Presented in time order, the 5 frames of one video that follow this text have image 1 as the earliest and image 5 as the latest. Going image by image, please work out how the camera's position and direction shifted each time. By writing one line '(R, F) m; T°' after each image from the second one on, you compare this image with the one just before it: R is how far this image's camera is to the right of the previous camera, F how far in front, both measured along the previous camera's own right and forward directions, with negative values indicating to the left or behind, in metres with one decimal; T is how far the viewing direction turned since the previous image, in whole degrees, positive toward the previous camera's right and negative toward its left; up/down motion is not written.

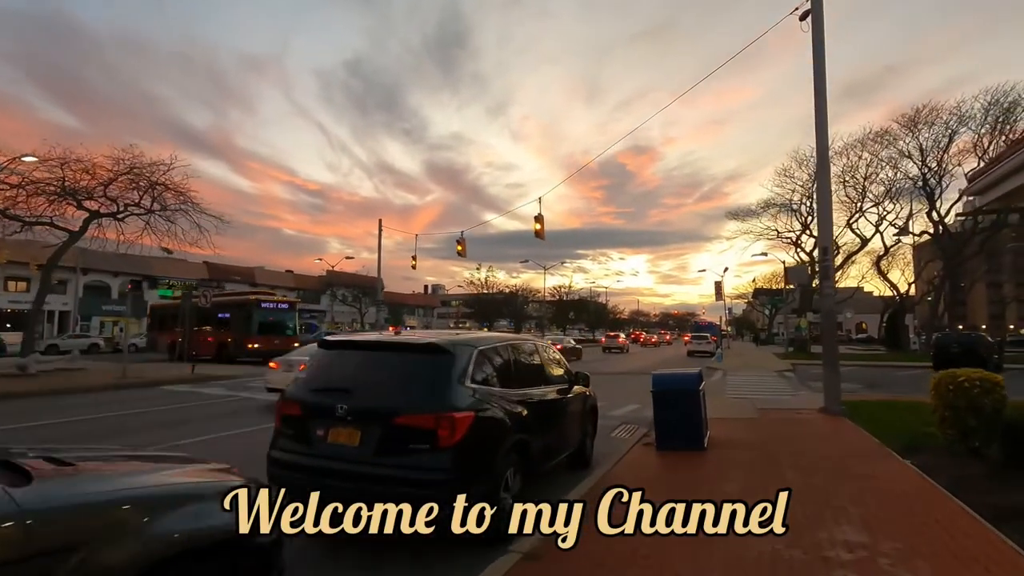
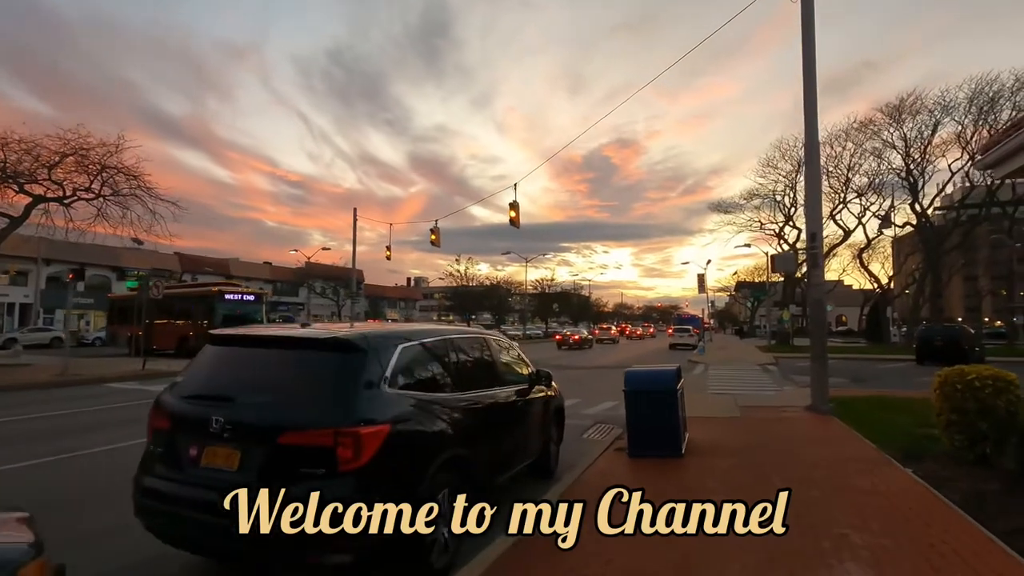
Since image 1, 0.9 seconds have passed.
(+0.5, +1.3) m; +2°
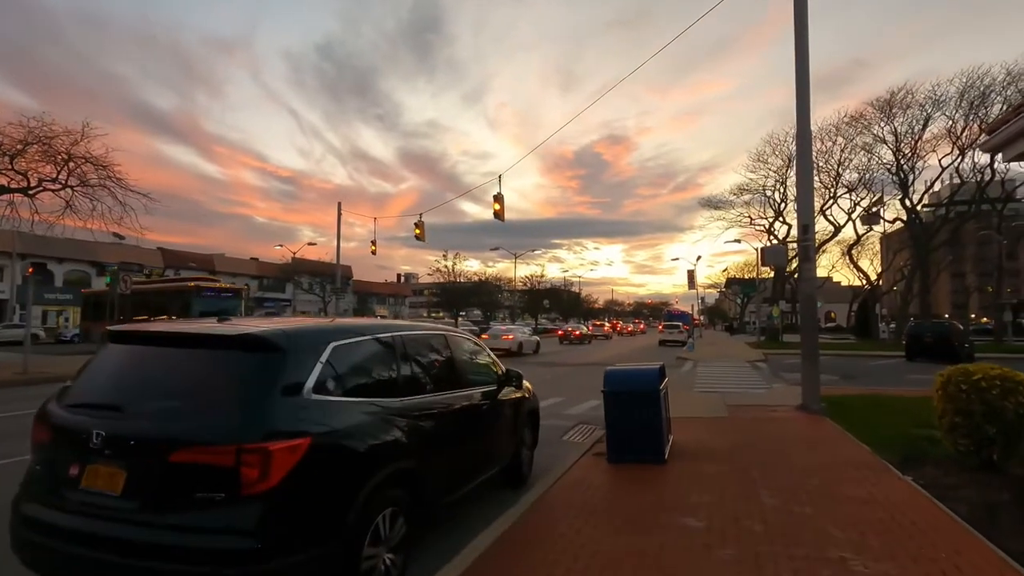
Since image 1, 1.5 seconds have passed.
(+0.4, +0.8) m; +1°
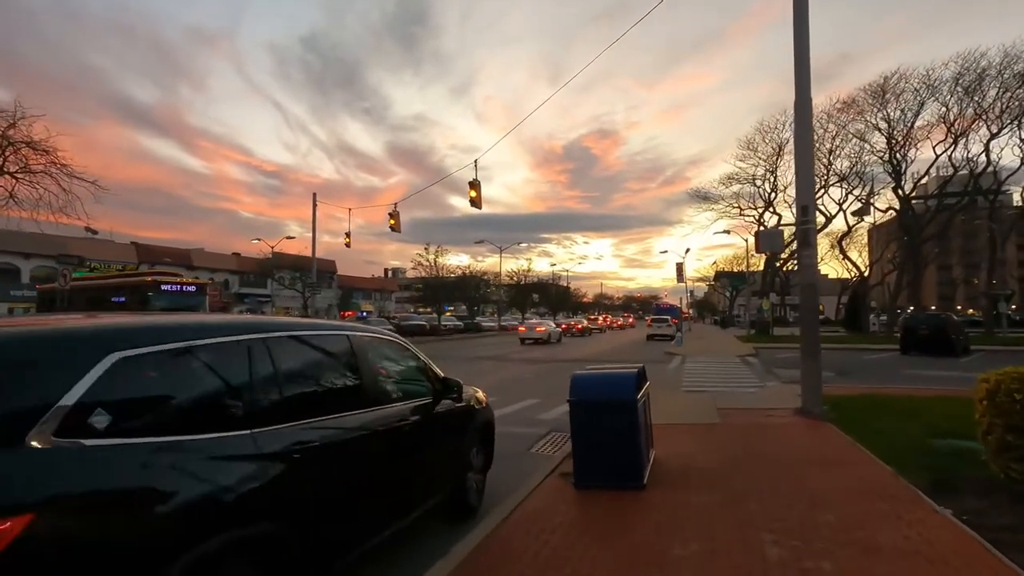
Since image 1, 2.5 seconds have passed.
(+0.6, +1.7) m; +1°
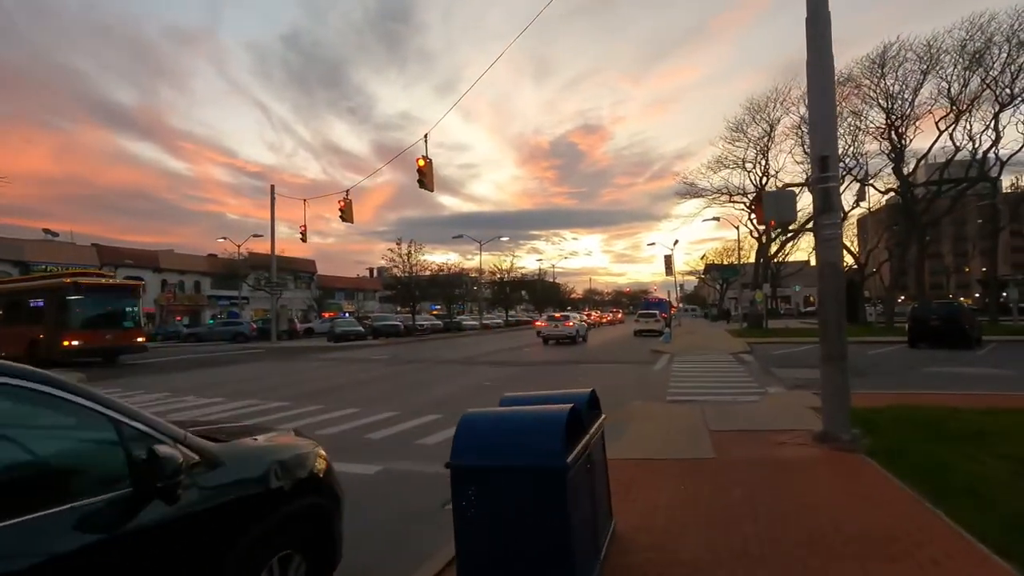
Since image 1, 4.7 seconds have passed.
(+1.2, +3.3) m; +1°
